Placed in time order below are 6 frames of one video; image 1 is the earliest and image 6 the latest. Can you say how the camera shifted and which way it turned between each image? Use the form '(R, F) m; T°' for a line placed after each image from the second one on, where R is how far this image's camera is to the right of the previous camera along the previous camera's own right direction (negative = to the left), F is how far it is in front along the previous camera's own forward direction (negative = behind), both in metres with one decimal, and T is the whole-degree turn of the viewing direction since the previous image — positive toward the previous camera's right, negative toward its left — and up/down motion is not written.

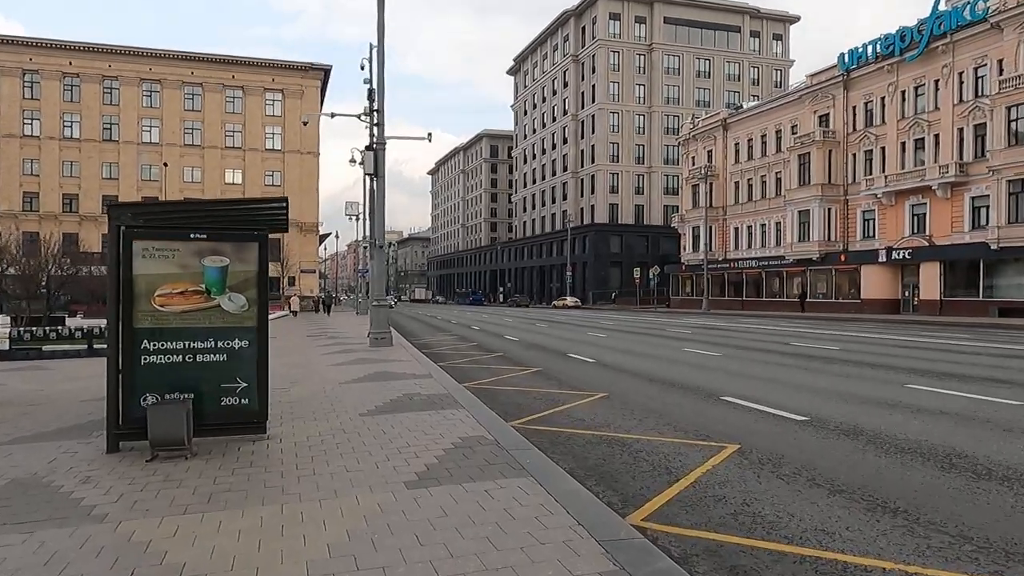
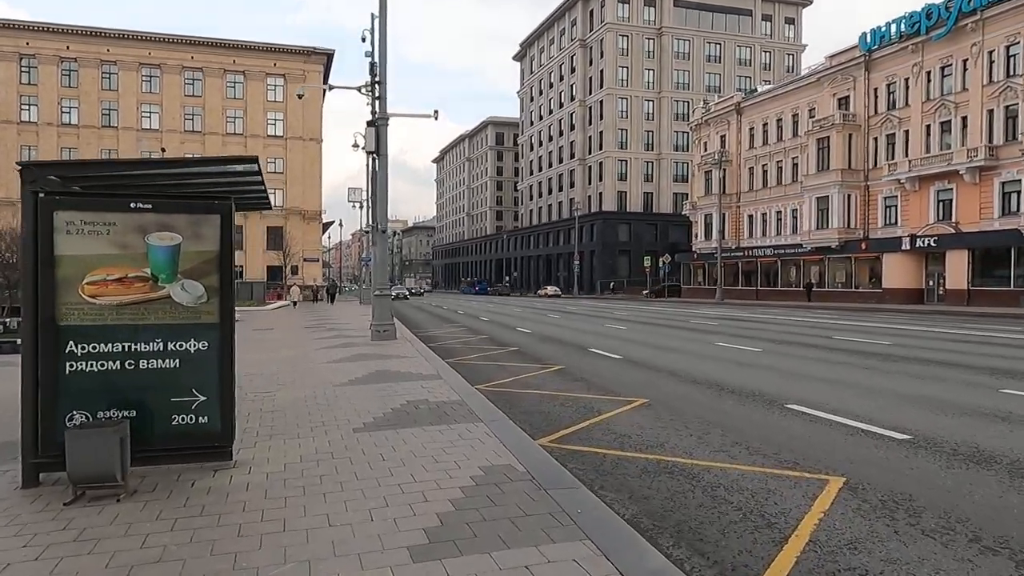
(-0.2, +1.6) m; 0°
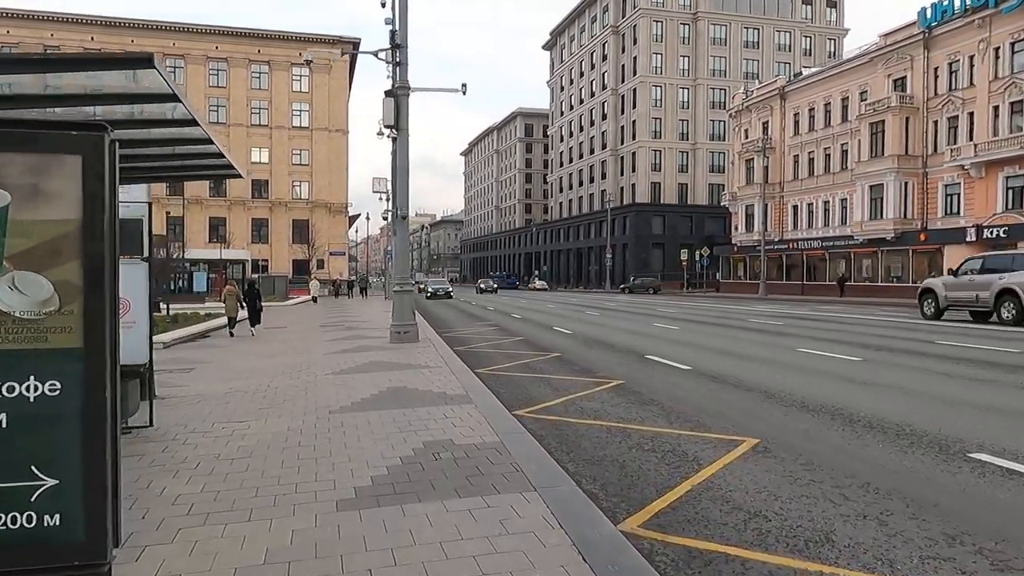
(-0.2, +2.5) m; -2°
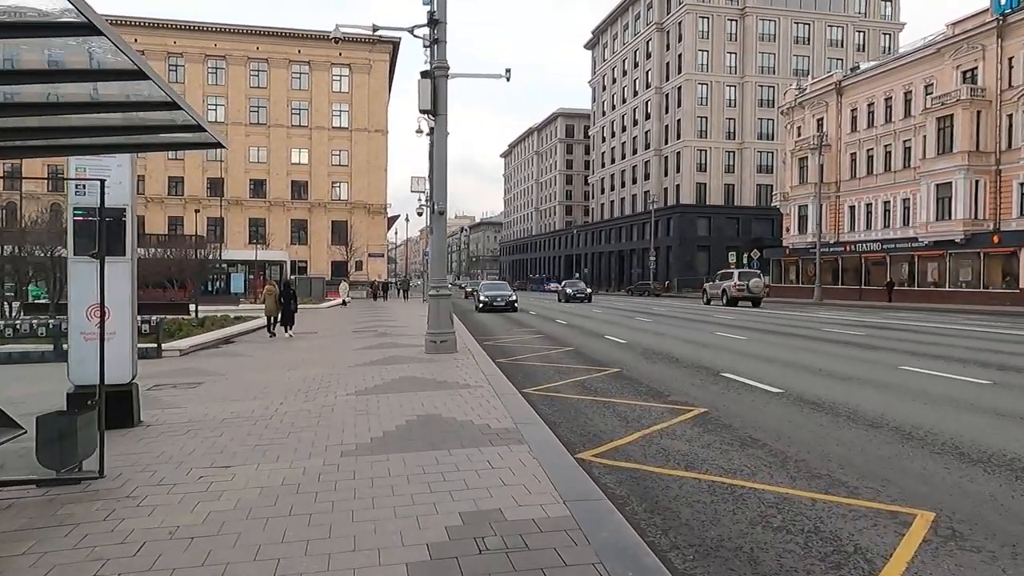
(-0.2, +1.8) m; -3°
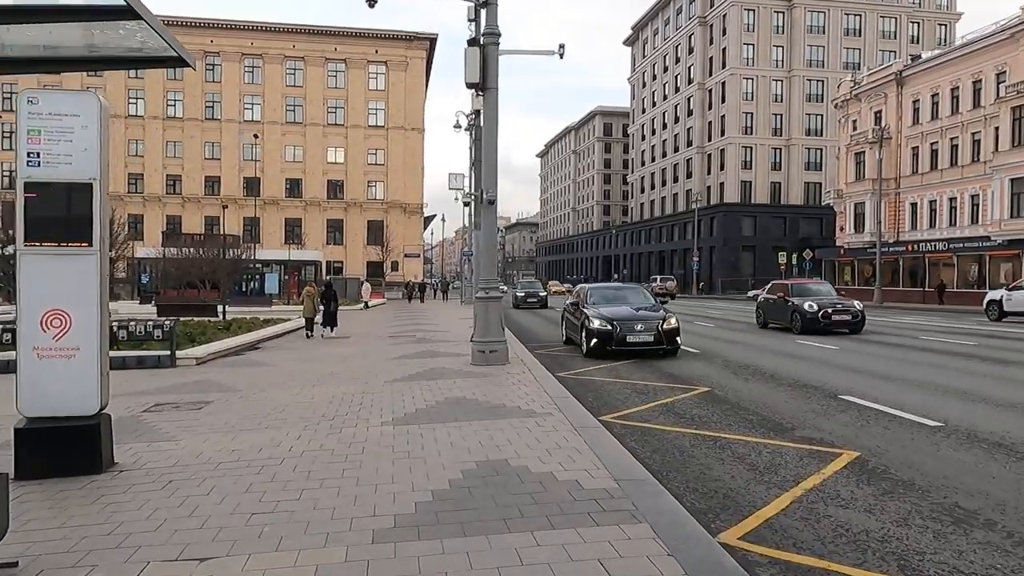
(-0.4, +1.9) m; -3°
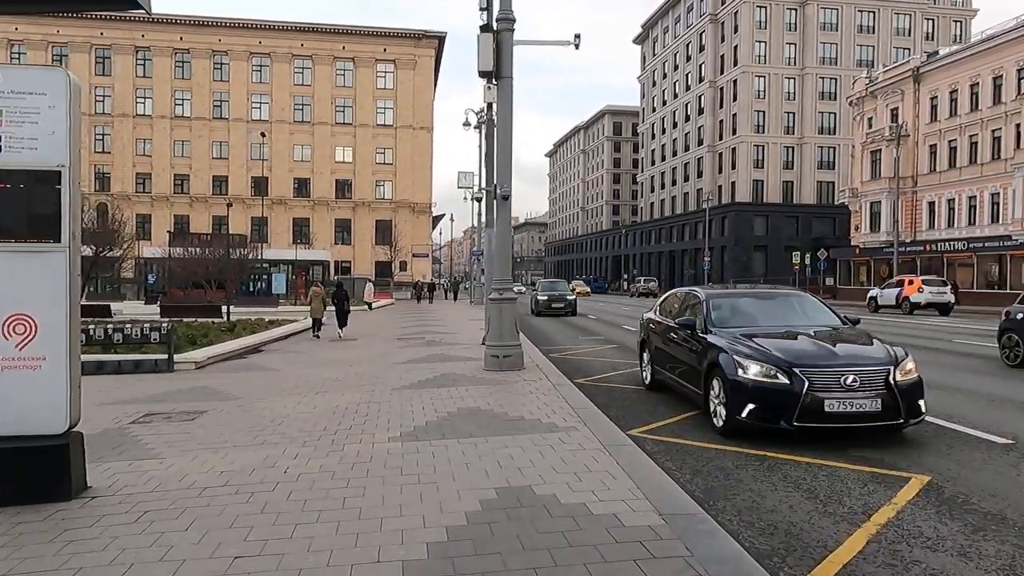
(-0.1, +0.7) m; -1°
